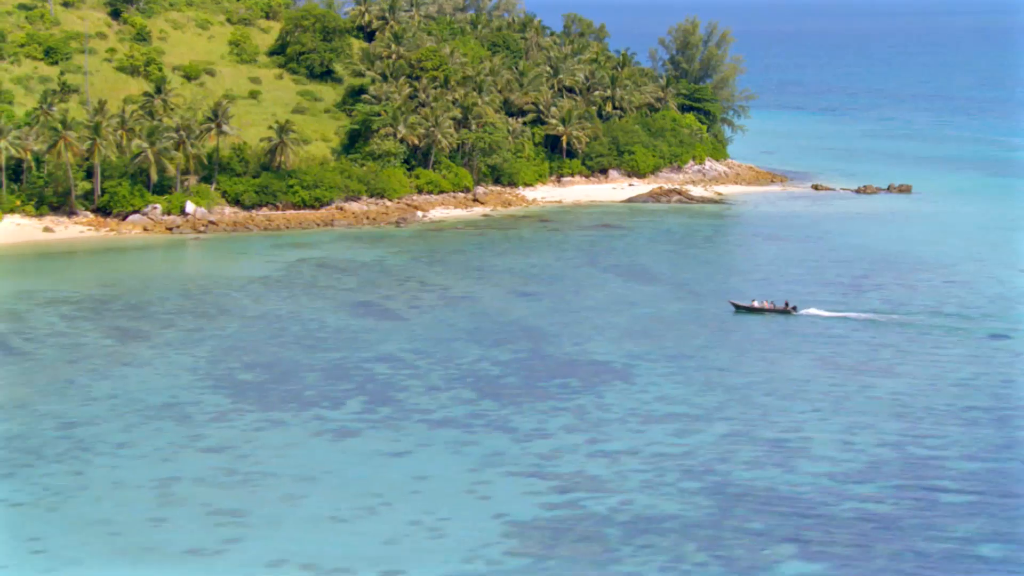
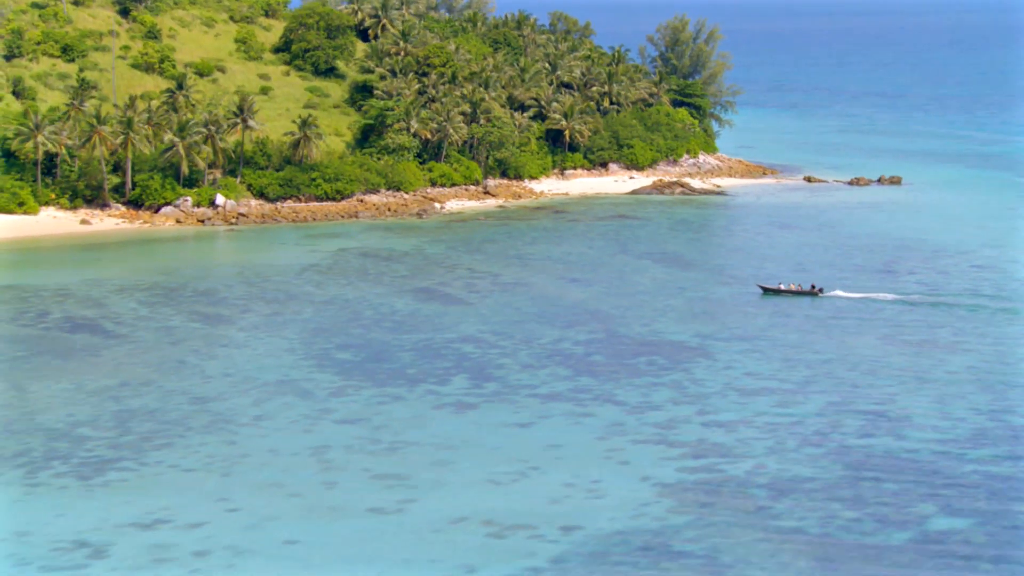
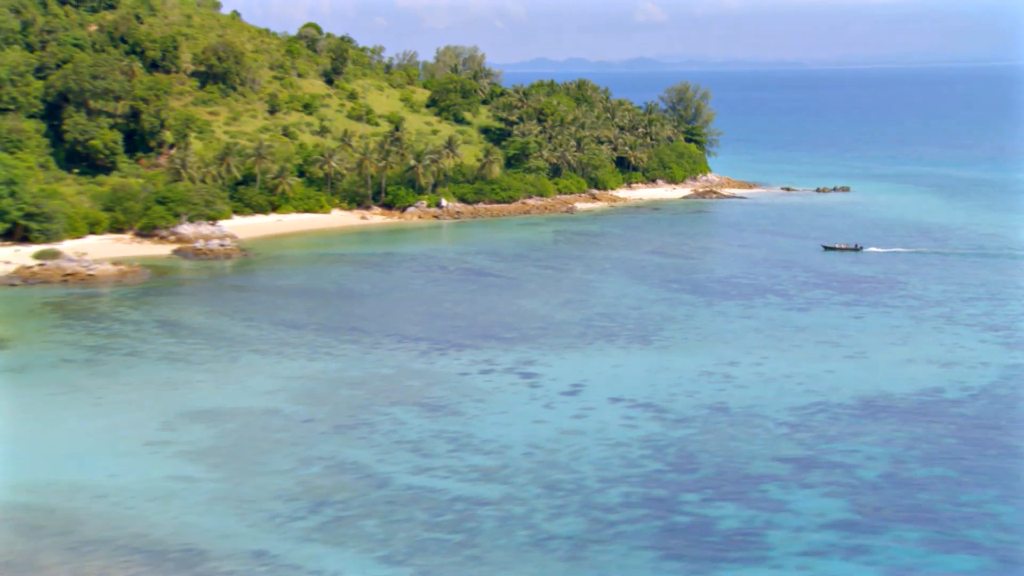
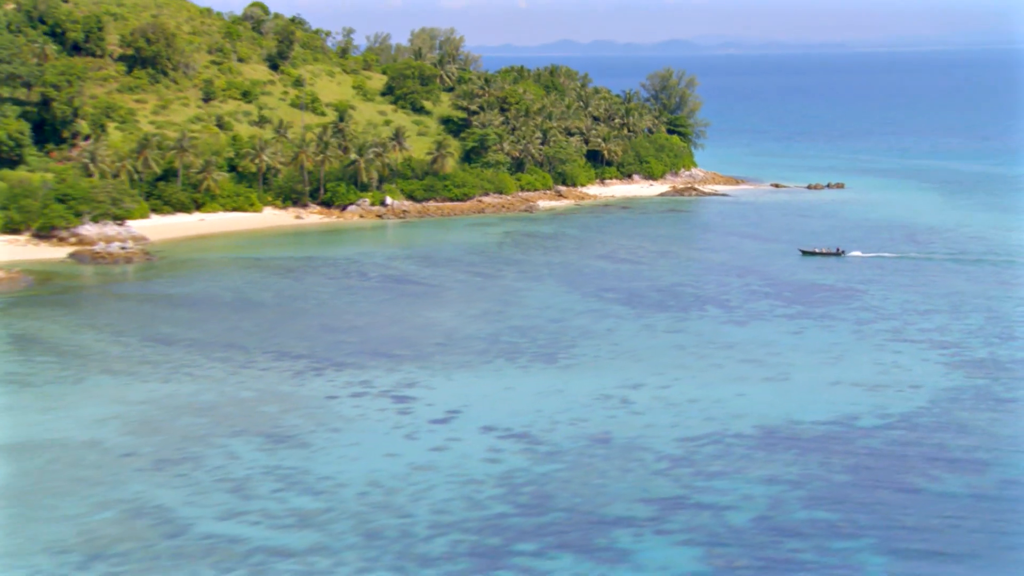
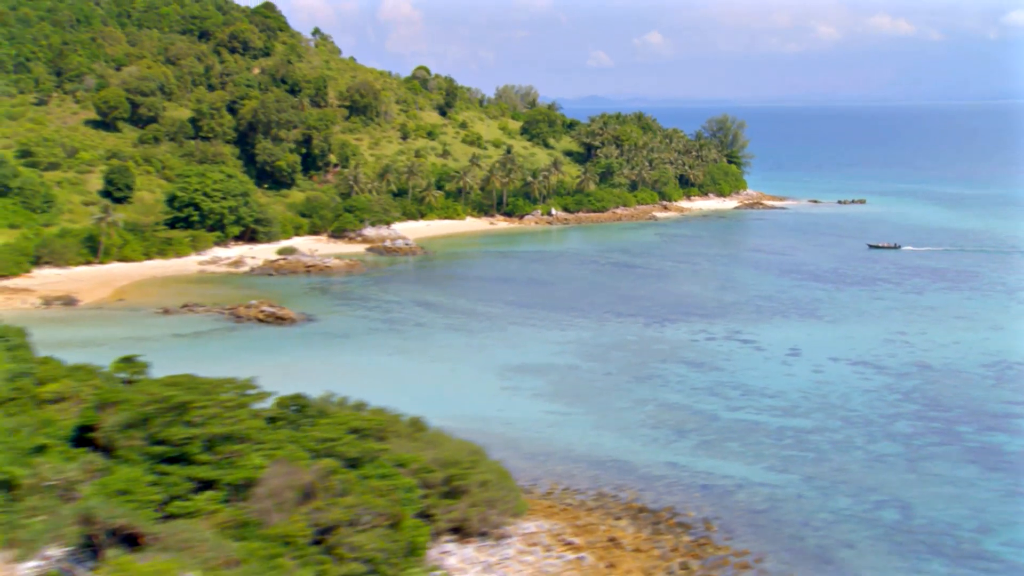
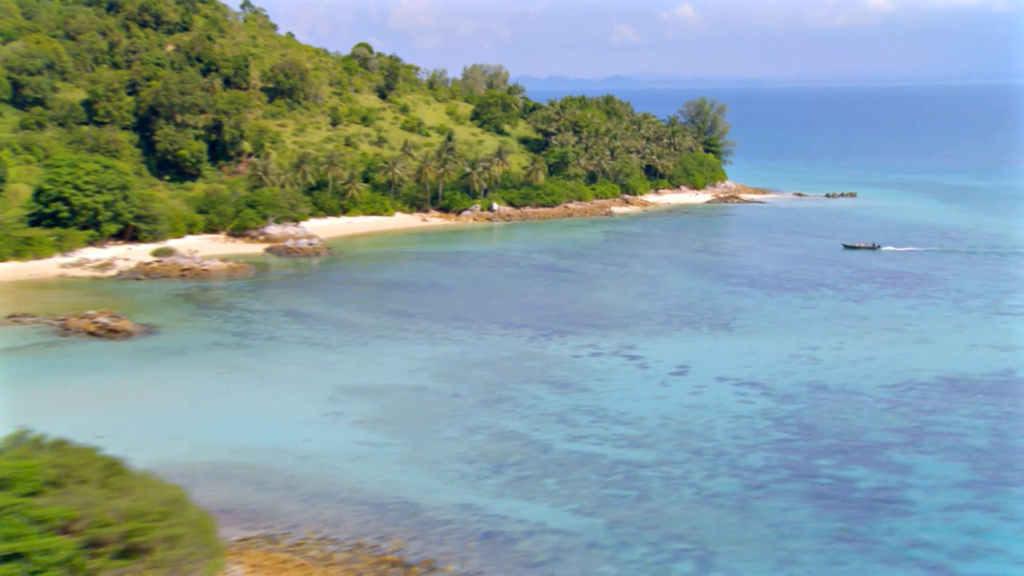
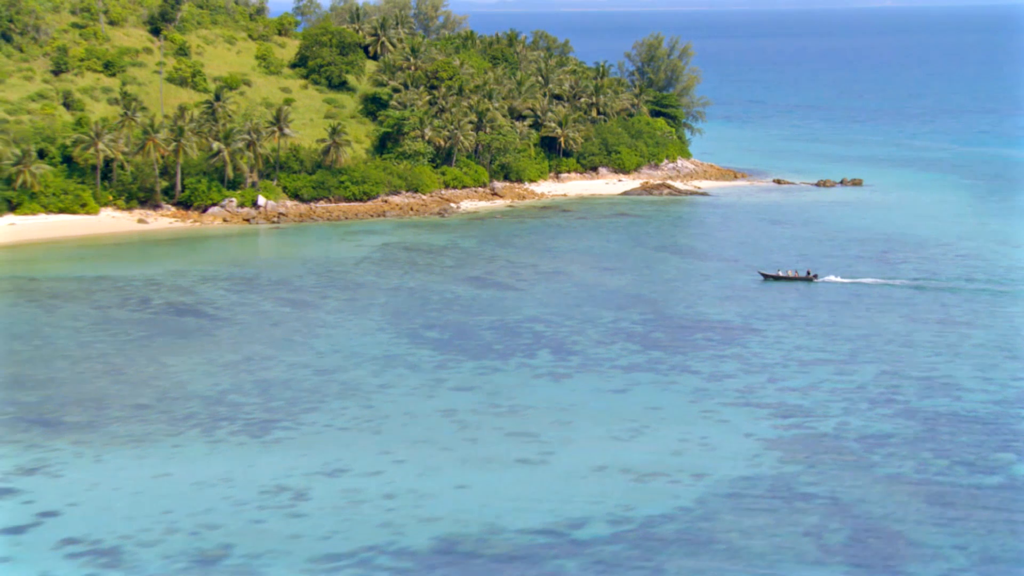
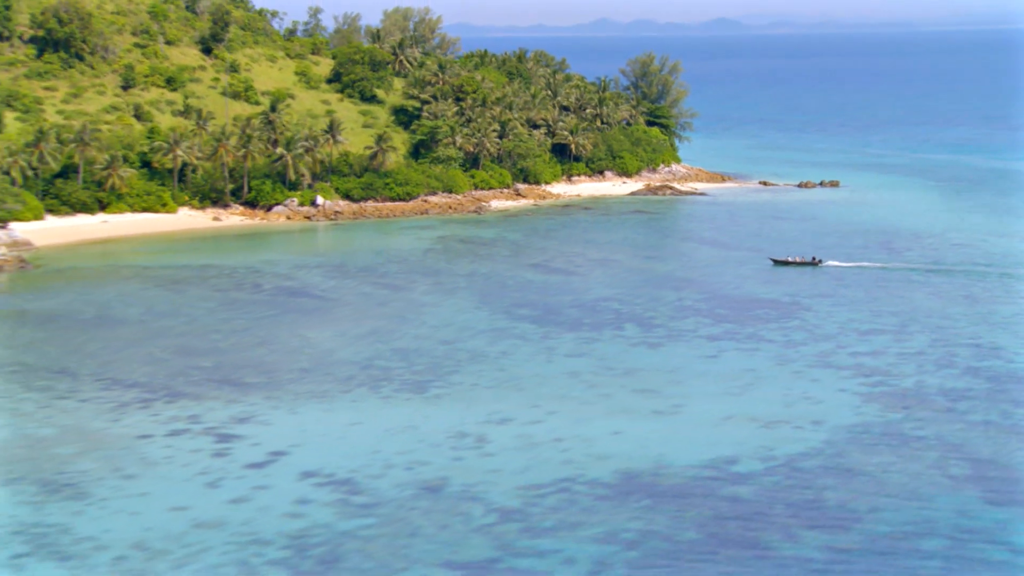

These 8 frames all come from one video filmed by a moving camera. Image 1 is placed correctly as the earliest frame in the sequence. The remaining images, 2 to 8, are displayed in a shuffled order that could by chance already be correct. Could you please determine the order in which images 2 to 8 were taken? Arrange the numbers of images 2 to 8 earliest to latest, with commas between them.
2, 7, 8, 4, 3, 6, 5
